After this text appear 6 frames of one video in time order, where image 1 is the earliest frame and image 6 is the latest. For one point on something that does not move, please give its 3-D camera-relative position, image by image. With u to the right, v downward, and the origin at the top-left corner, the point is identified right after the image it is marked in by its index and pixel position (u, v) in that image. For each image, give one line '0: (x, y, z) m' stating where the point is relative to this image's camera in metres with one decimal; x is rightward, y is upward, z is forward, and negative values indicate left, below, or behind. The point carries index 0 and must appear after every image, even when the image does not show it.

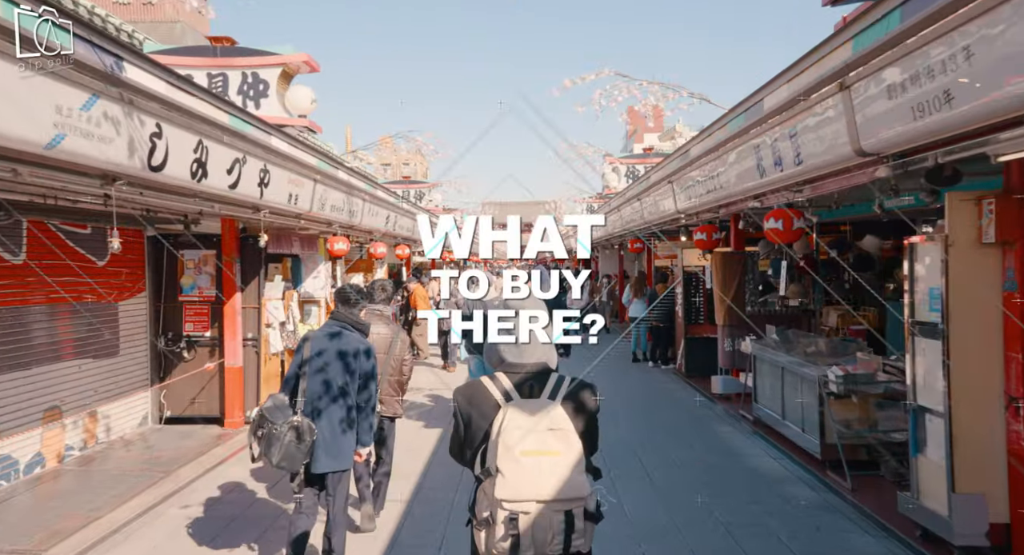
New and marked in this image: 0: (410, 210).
0: (-2.1, +1.4, +14.2) m
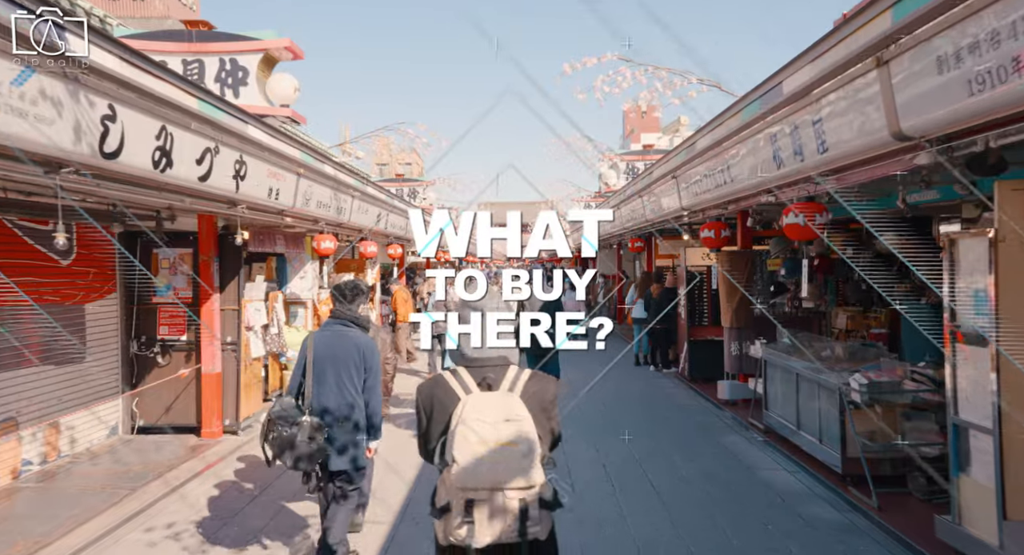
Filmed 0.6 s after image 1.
0: (-2.2, +1.4, +13.8) m
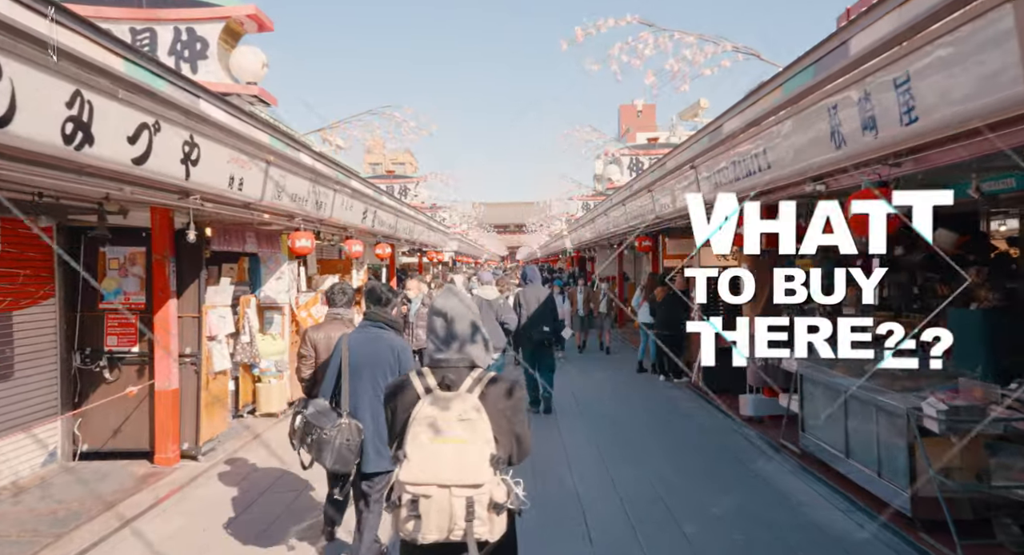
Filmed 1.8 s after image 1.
0: (-2.3, +1.4, +12.9) m
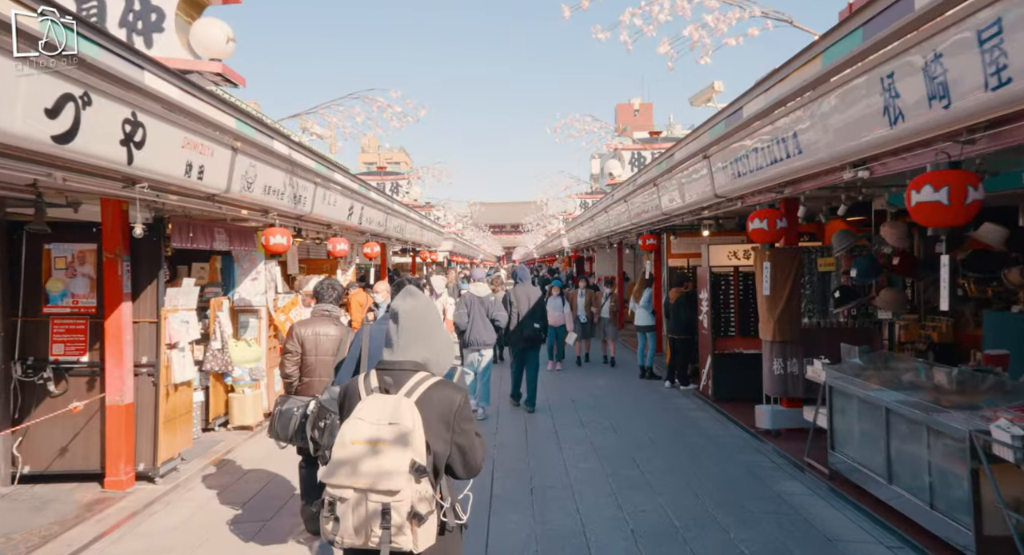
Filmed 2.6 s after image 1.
0: (-2.3, +1.4, +12.3) m
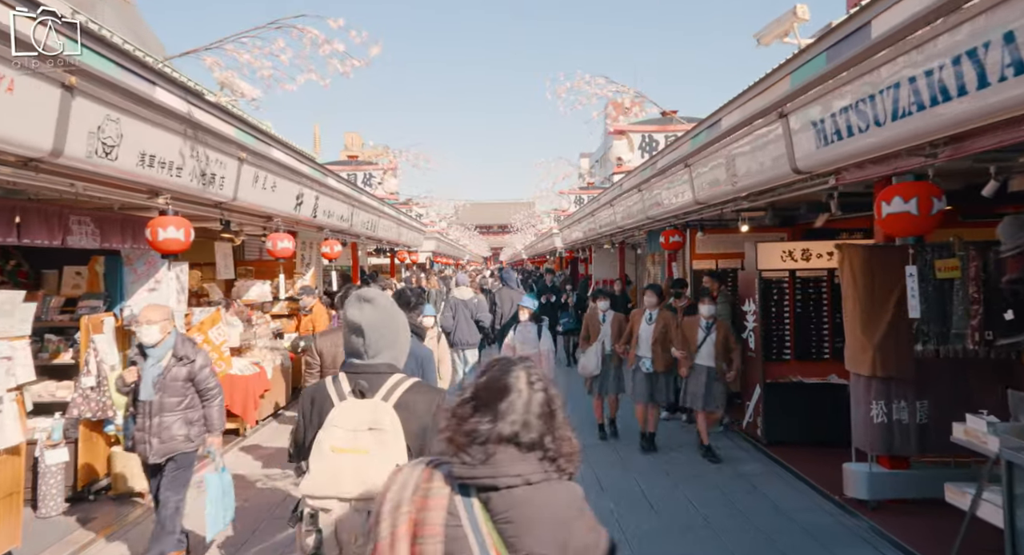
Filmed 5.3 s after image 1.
0: (-2.5, +1.3, +10.2) m
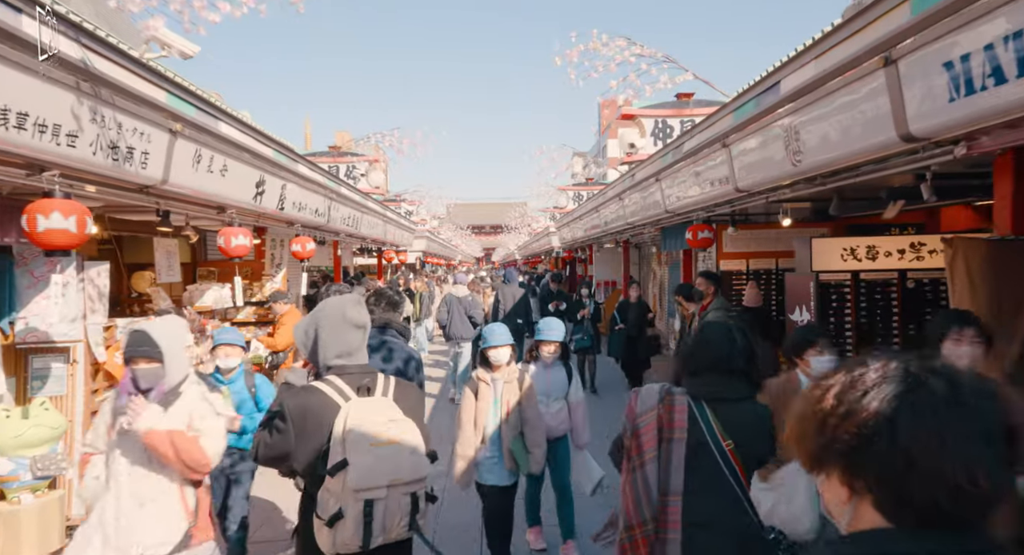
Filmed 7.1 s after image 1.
0: (-2.5, +1.3, +9.0) m
